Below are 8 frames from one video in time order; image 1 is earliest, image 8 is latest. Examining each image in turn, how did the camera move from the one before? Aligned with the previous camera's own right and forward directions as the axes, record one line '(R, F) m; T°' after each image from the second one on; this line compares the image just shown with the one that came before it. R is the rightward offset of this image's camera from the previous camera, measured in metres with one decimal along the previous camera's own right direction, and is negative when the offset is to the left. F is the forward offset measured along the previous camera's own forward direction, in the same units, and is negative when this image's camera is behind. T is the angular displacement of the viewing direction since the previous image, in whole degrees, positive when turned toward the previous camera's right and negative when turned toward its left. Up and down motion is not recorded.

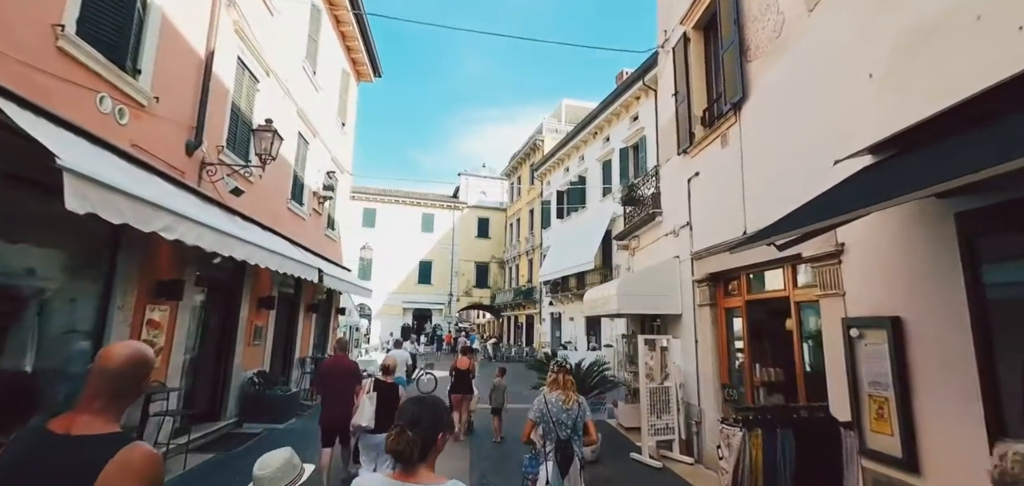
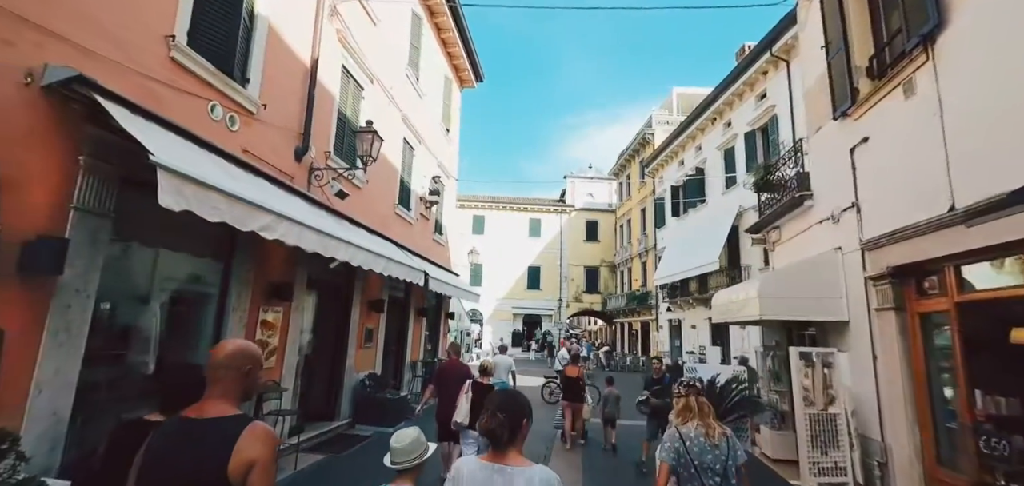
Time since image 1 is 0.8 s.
(0.0, +0.7) m; -13°
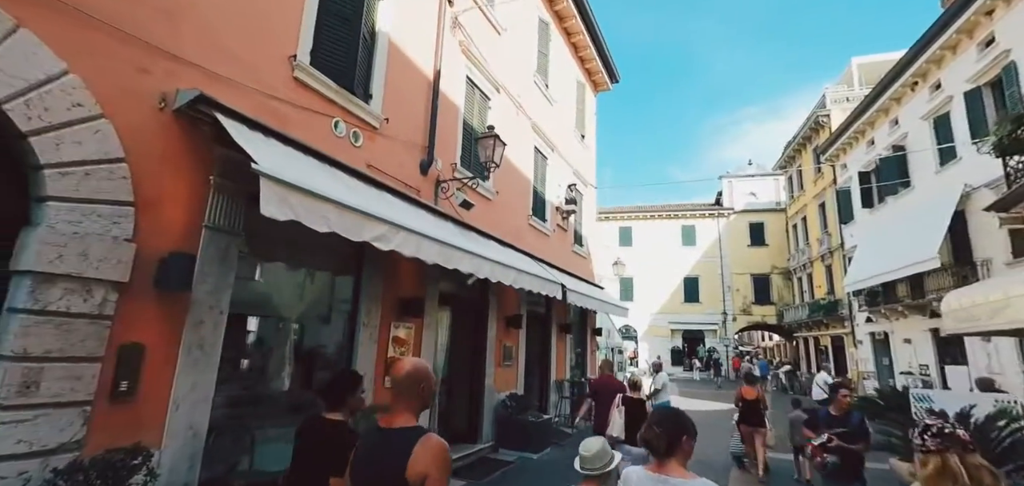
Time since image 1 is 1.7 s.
(+0.1, +0.8) m; -17°
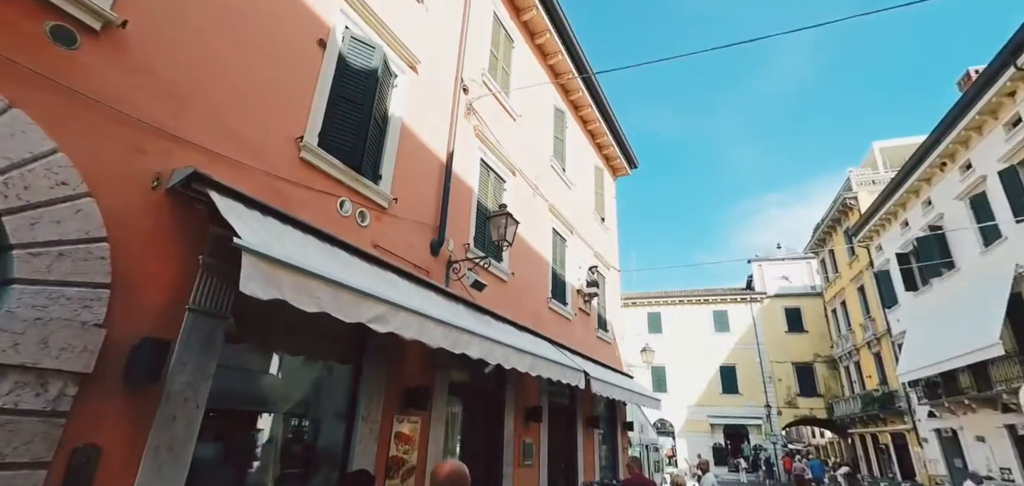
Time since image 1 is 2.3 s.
(+0.1, +0.3) m; -3°
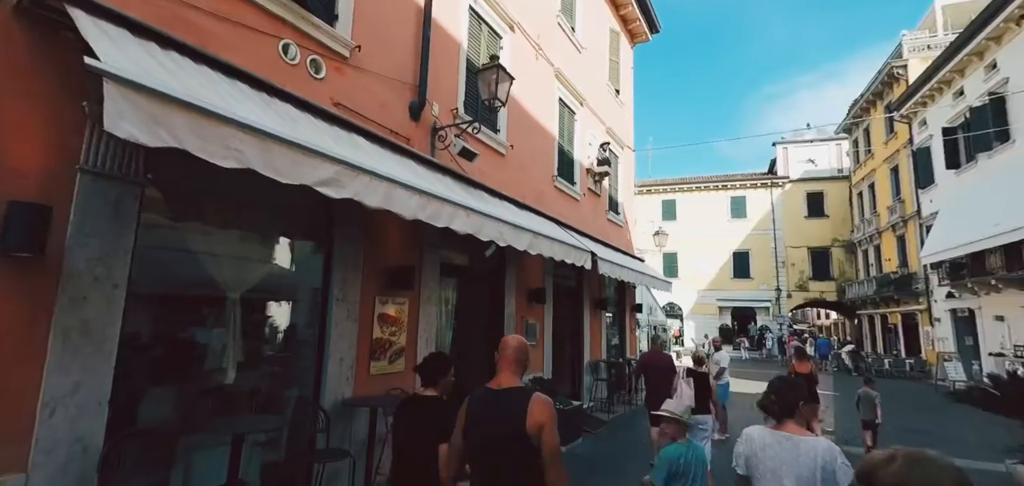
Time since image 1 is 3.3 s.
(+0.2, +0.8) m; -2°
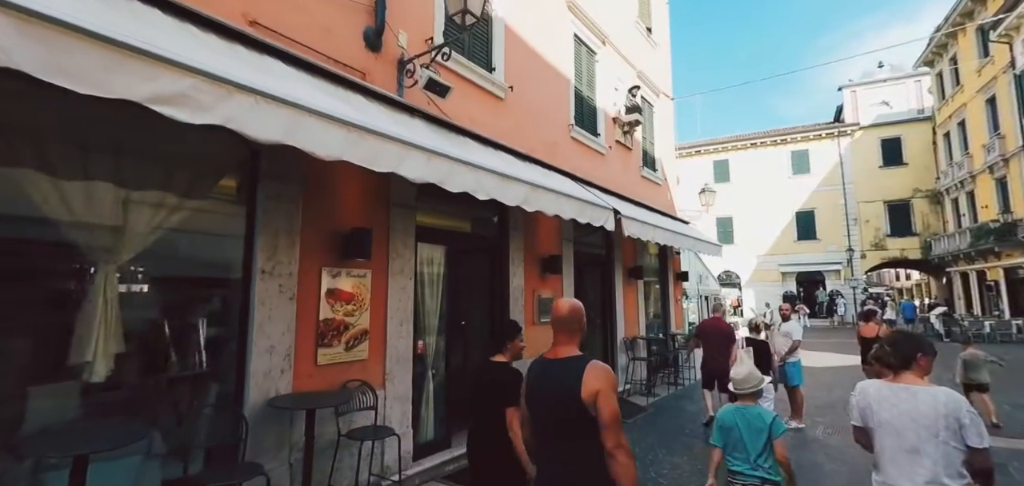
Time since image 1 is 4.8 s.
(+0.6, +1.1) m; -6°
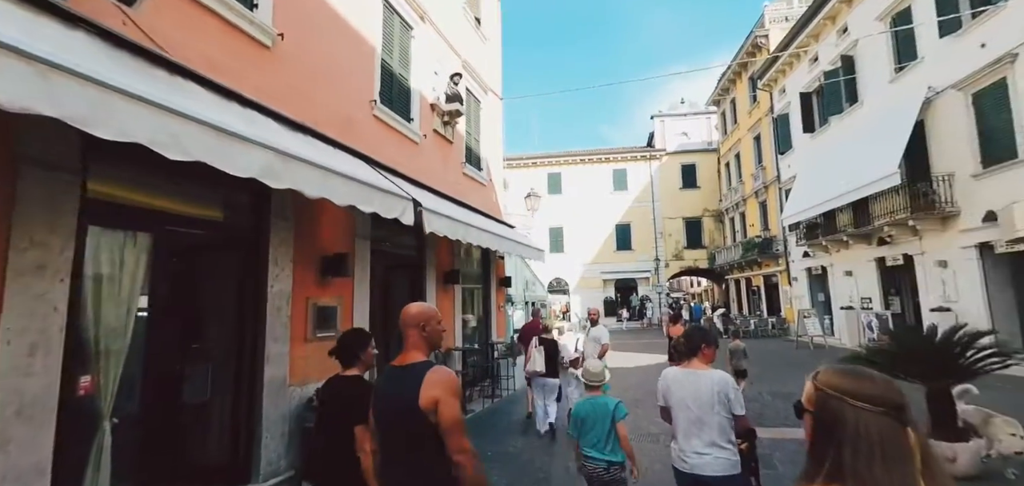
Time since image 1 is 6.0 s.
(+0.7, +1.0) m; +18°
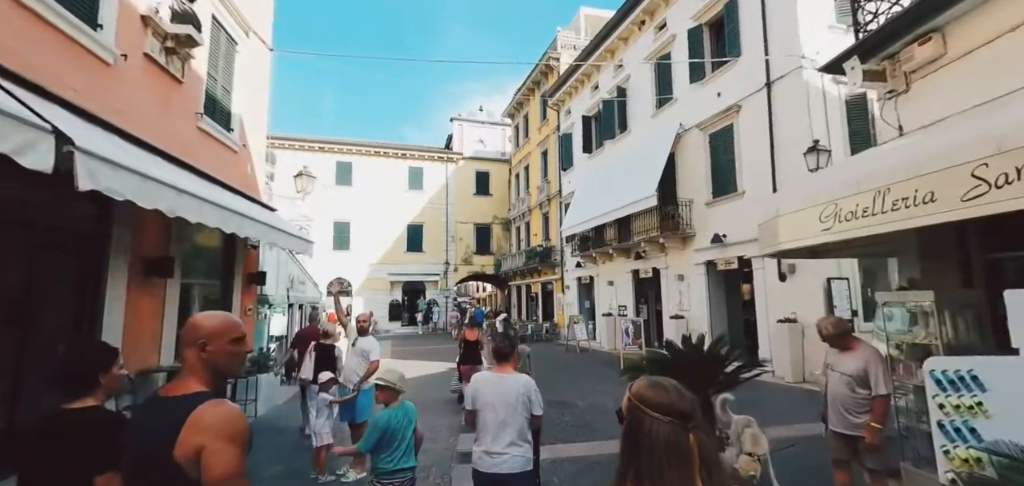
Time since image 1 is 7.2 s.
(+0.4, +1.2) m; +24°
